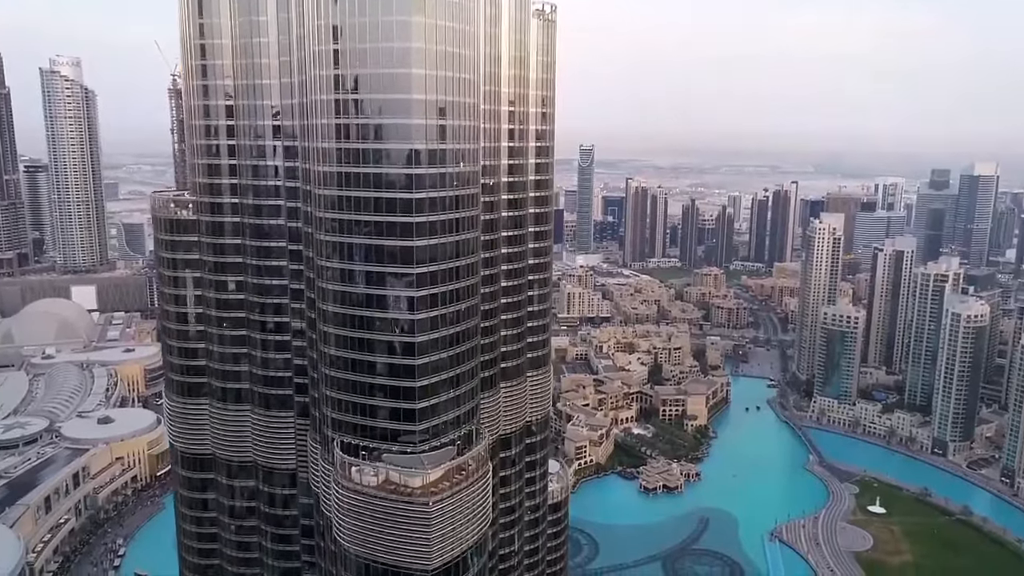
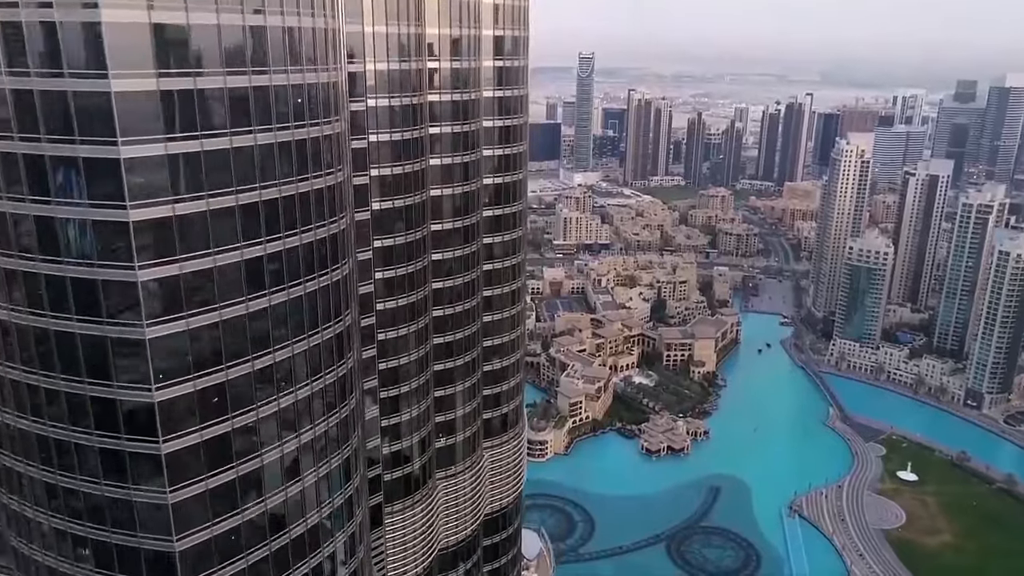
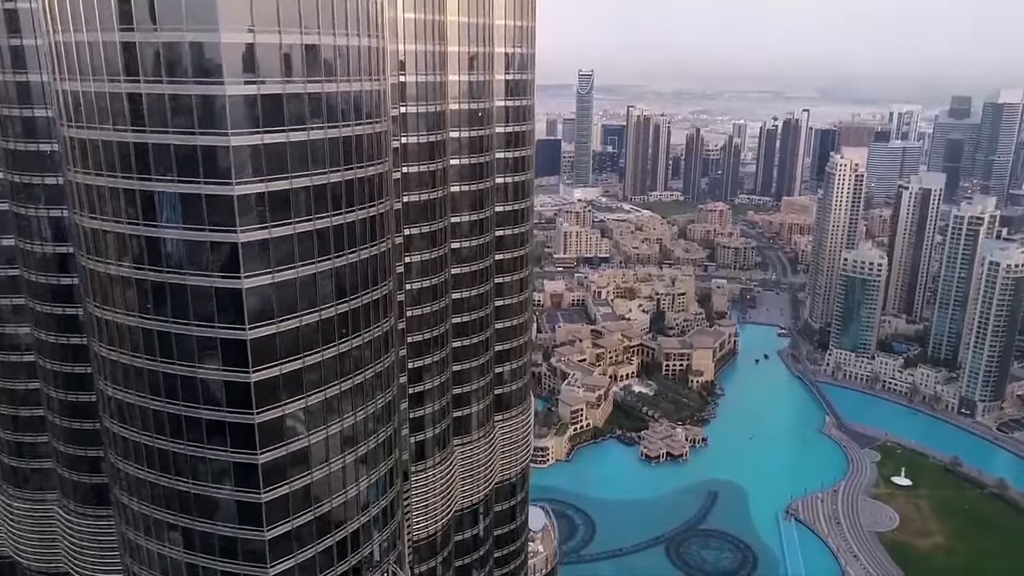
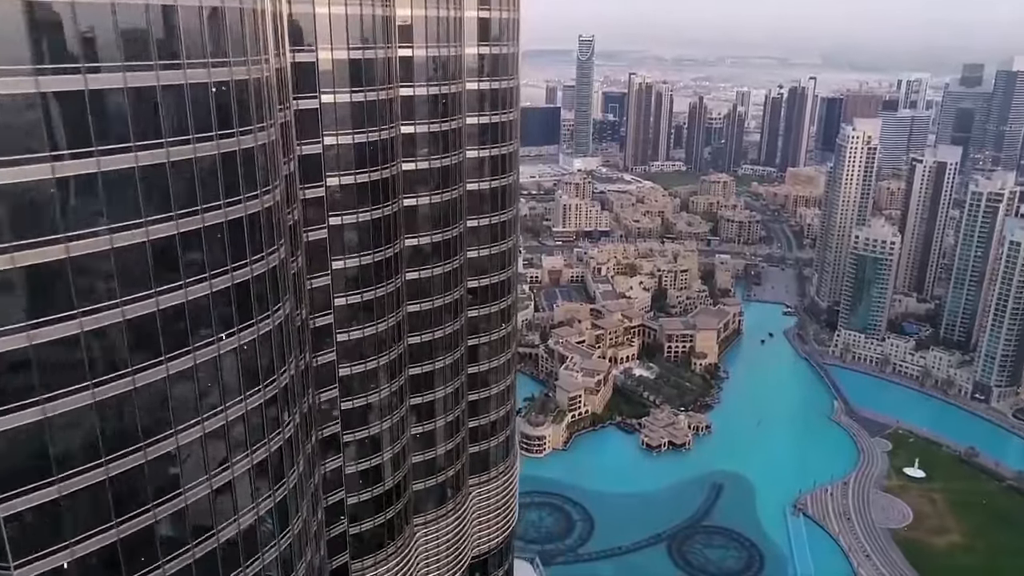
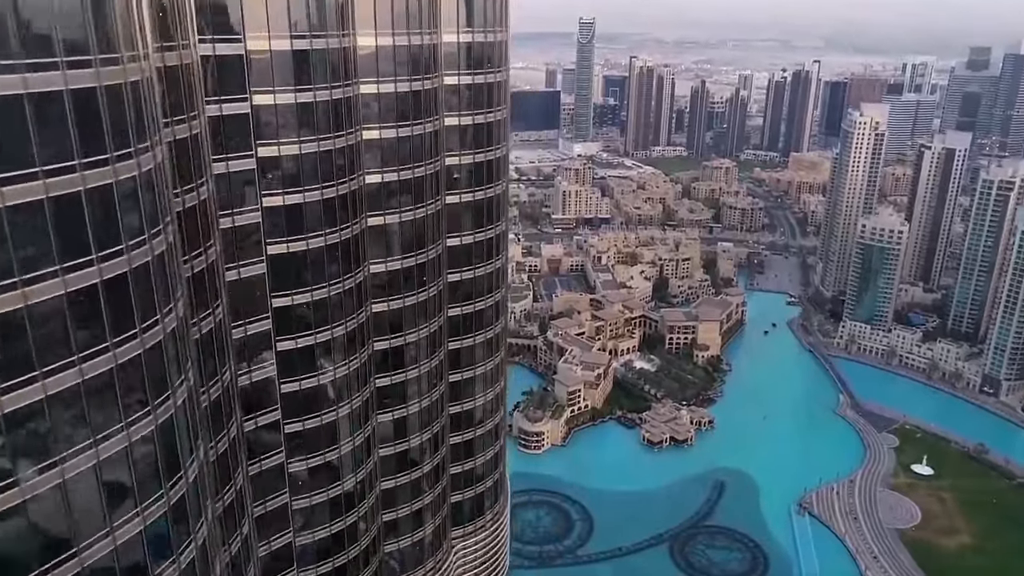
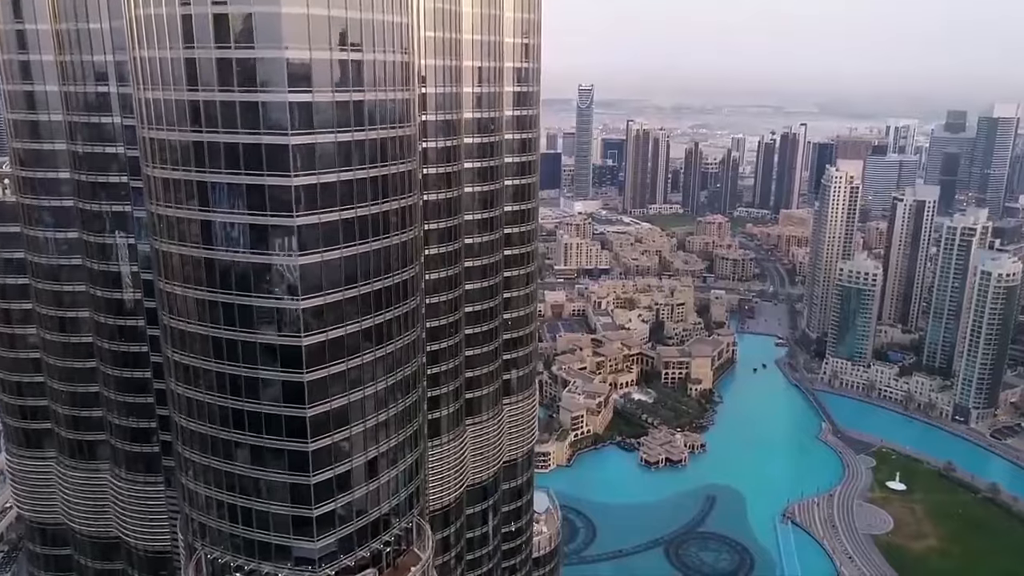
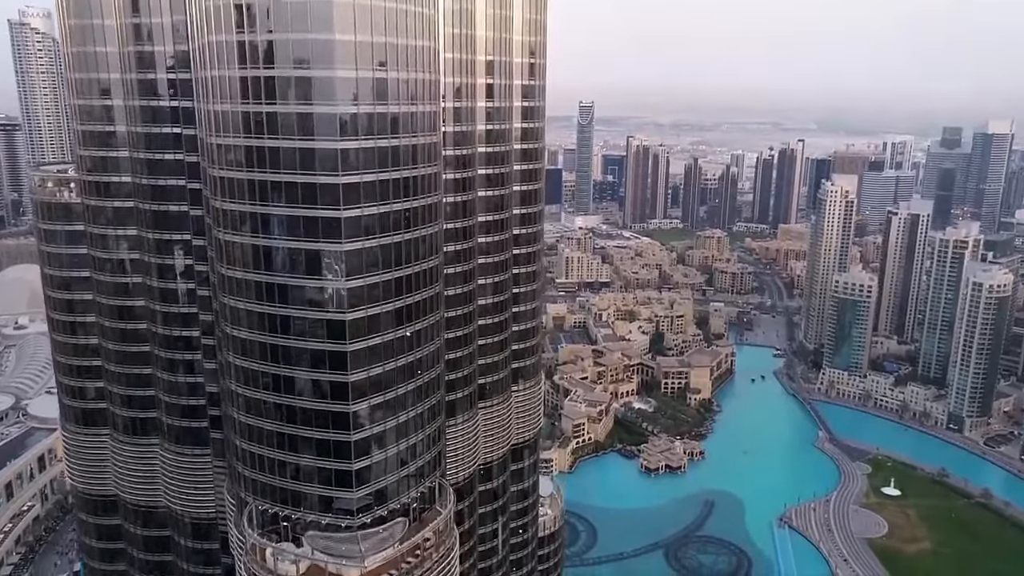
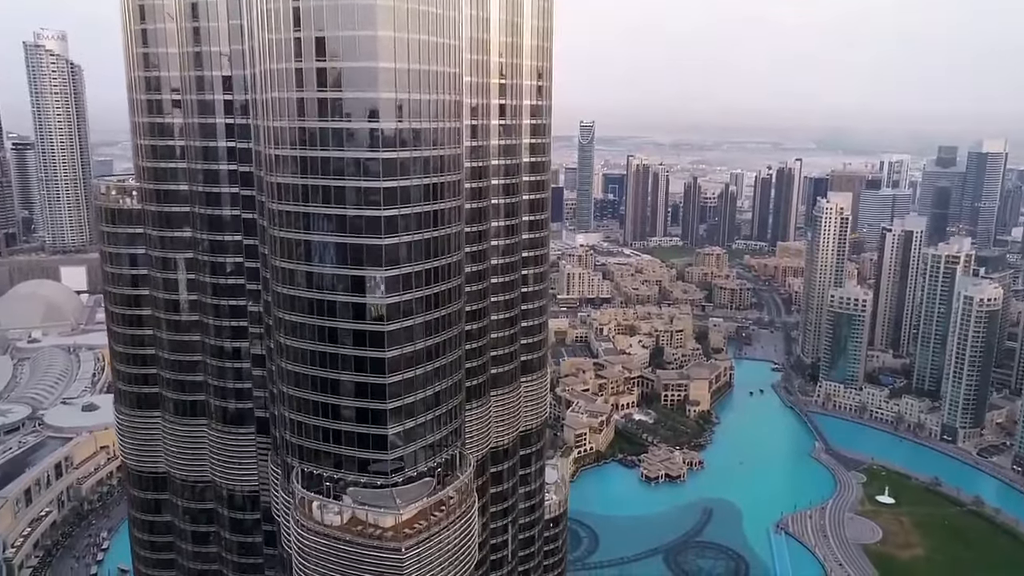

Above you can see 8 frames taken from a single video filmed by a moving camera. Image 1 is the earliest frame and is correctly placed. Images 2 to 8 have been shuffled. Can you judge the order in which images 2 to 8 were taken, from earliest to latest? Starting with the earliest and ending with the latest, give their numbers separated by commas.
8, 7, 6, 3, 2, 4, 5
